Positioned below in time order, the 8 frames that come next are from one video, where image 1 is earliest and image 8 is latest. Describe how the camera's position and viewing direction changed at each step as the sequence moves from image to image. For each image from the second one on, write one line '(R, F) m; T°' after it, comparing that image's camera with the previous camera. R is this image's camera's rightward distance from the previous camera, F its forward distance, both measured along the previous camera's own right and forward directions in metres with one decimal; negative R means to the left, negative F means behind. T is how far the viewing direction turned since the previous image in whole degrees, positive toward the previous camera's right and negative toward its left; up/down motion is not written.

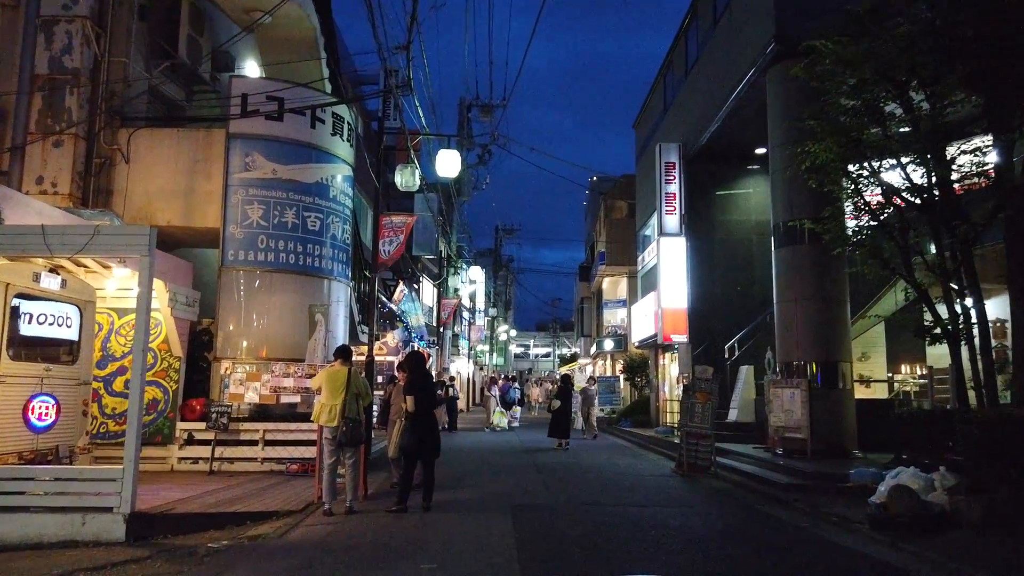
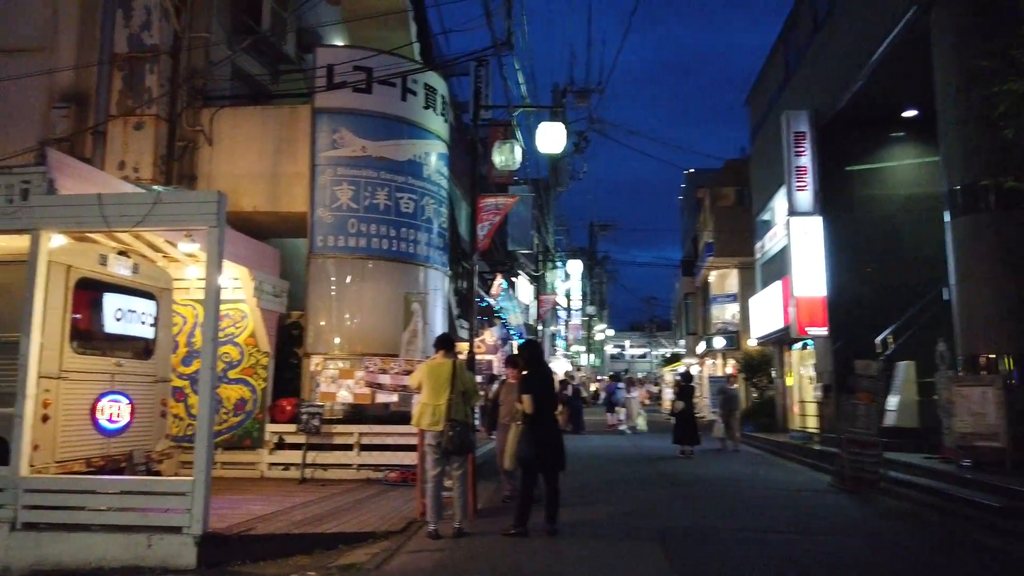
(-0.5, +1.6) m; -7°
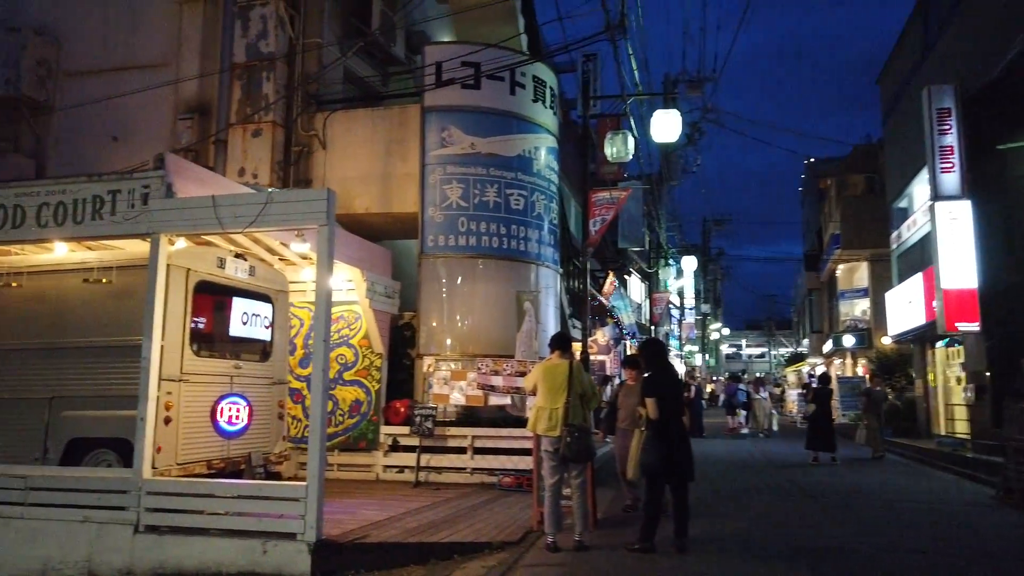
(-0.1, +0.5) m; -8°
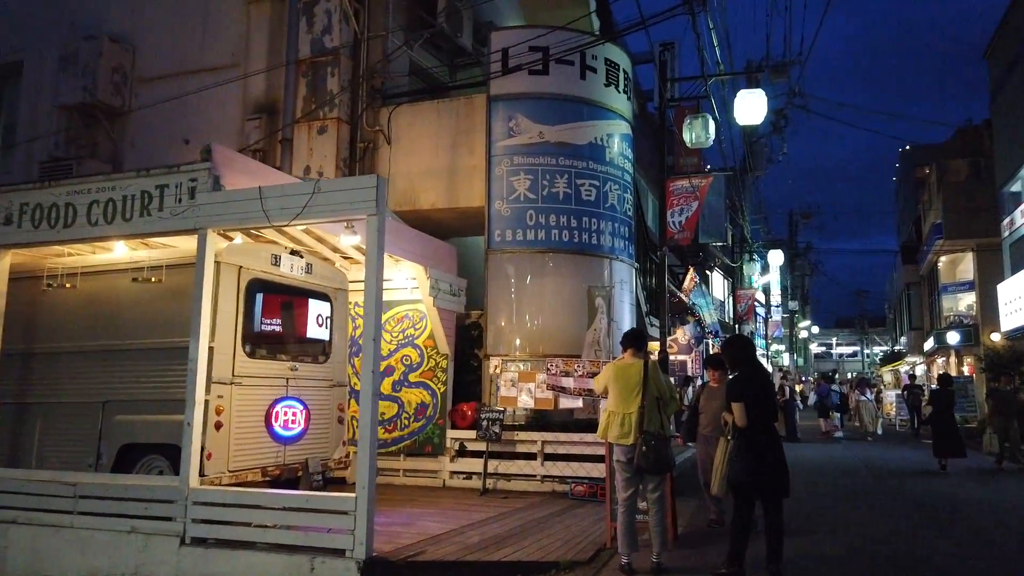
(+0.1, +0.6) m; -6°
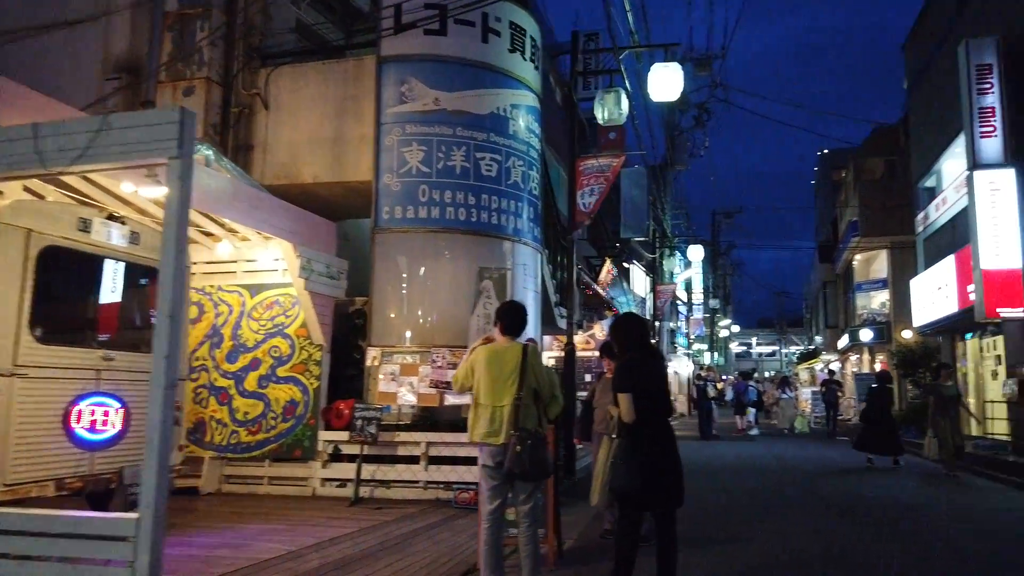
(+0.6, +1.1) m; +5°
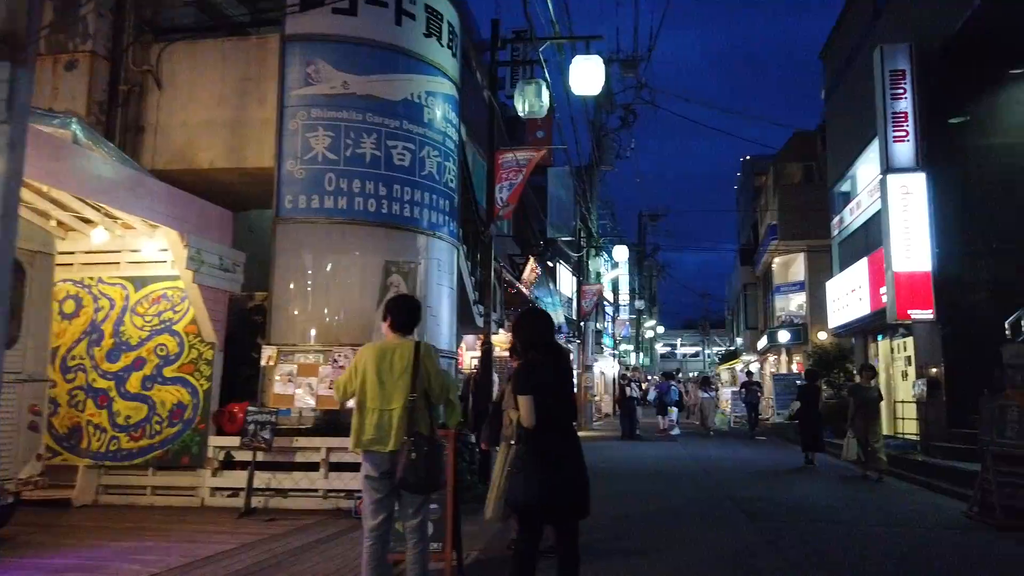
(+0.2, +0.5) m; +5°
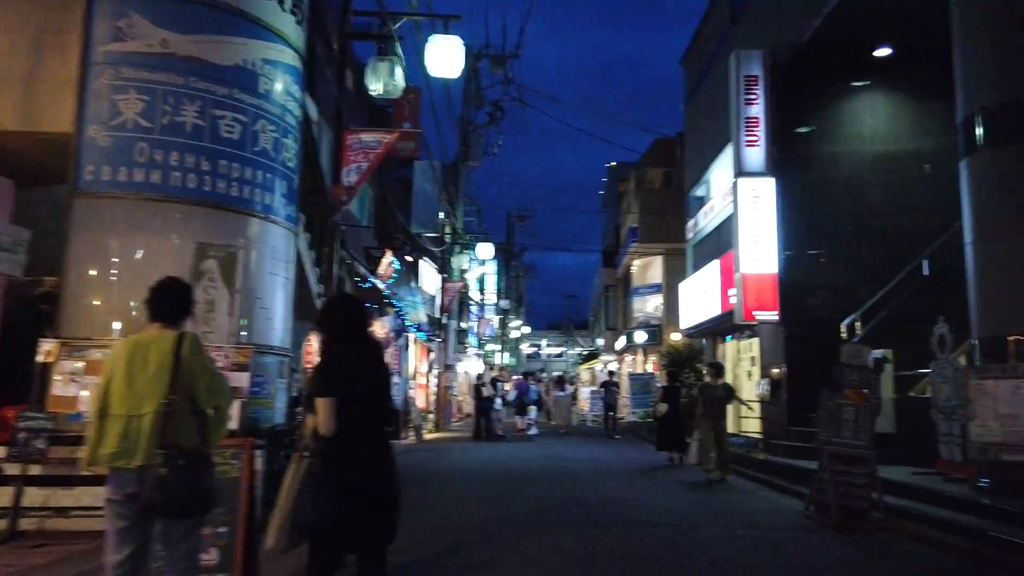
(+0.3, +0.6) m; +10°
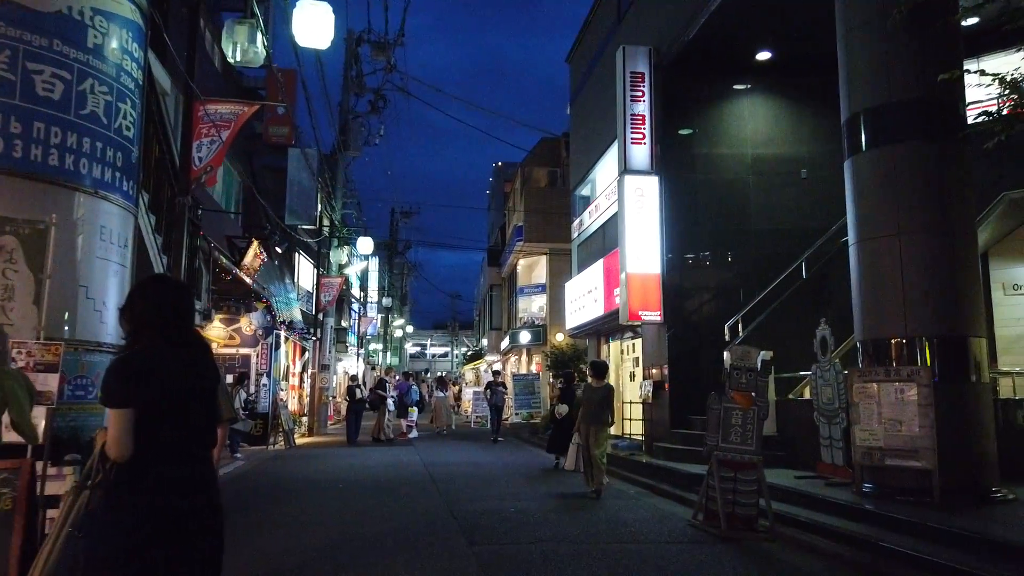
(+0.1, +0.8) m; +9°
